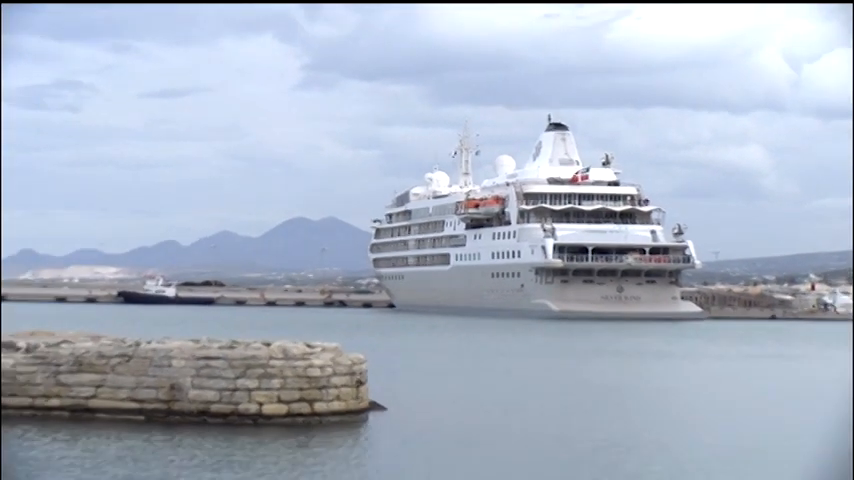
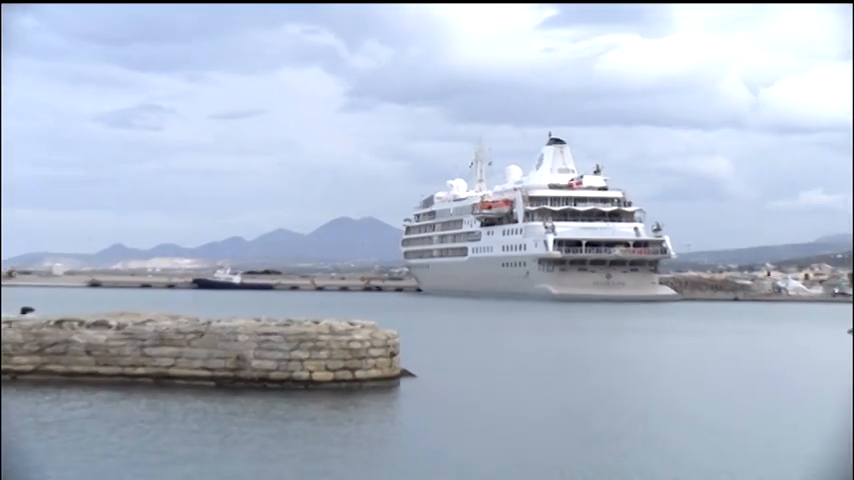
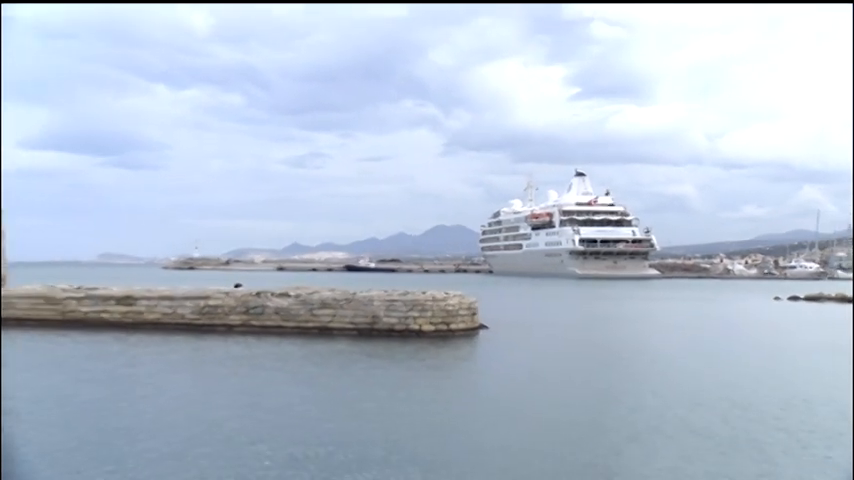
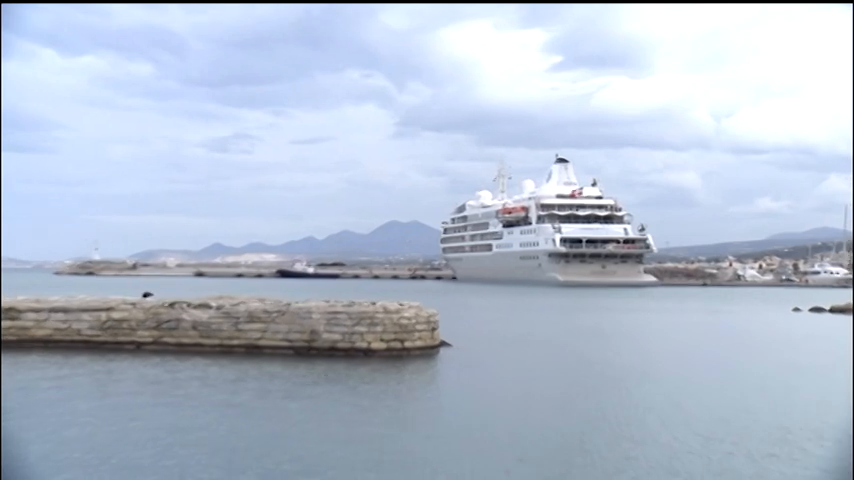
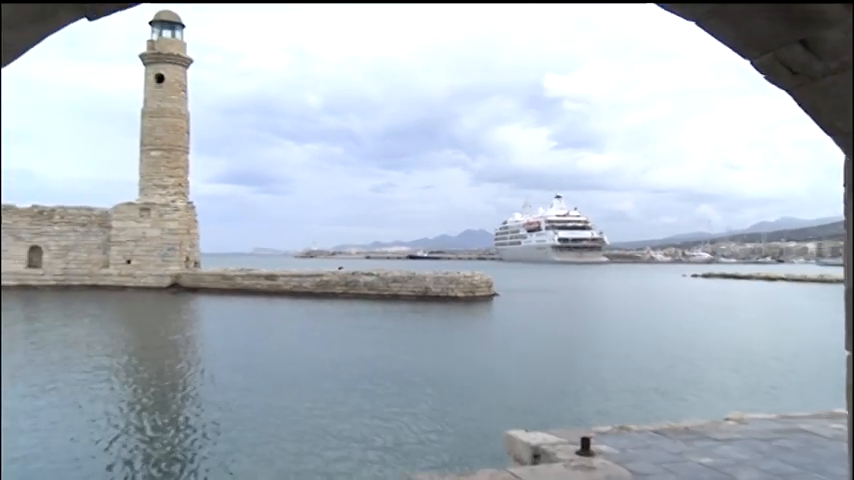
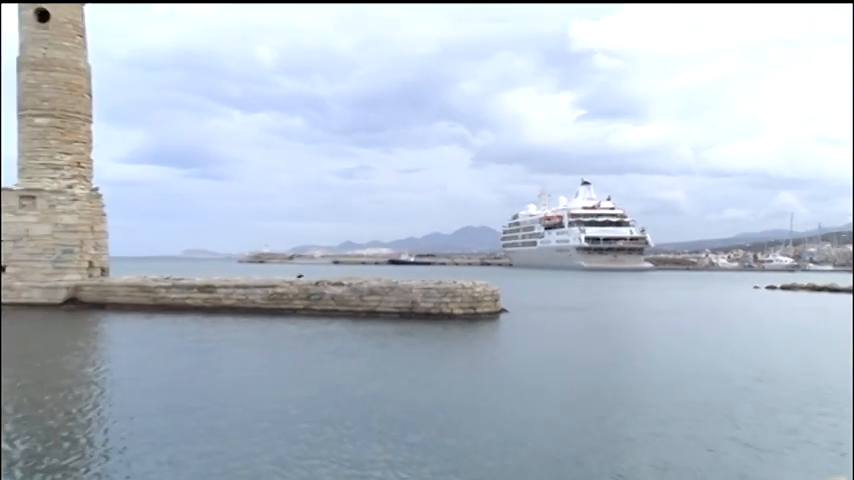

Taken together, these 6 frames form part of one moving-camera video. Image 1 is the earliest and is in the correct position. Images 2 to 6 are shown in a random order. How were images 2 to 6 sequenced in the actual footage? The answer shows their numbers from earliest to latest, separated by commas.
2, 4, 3, 6, 5
